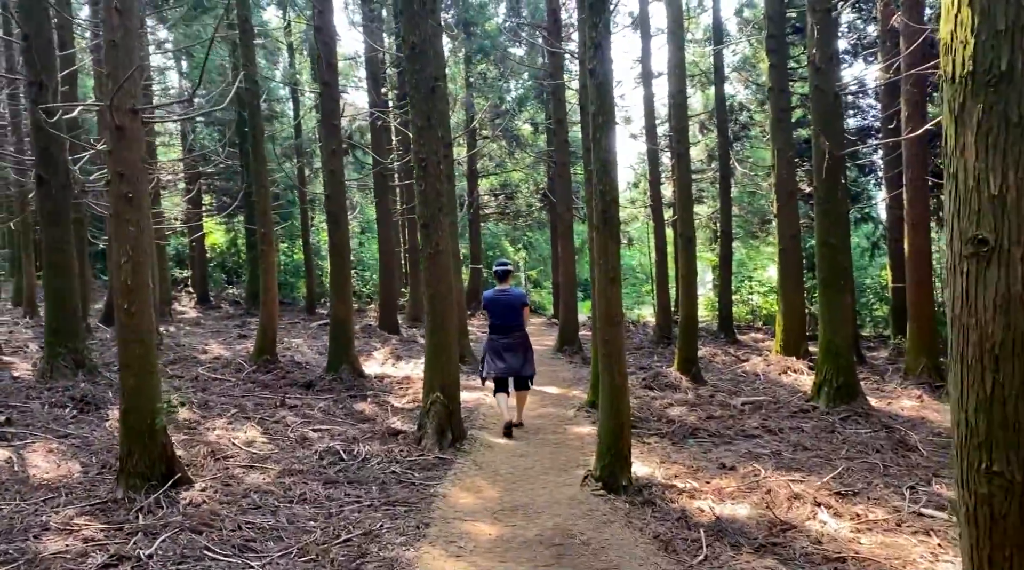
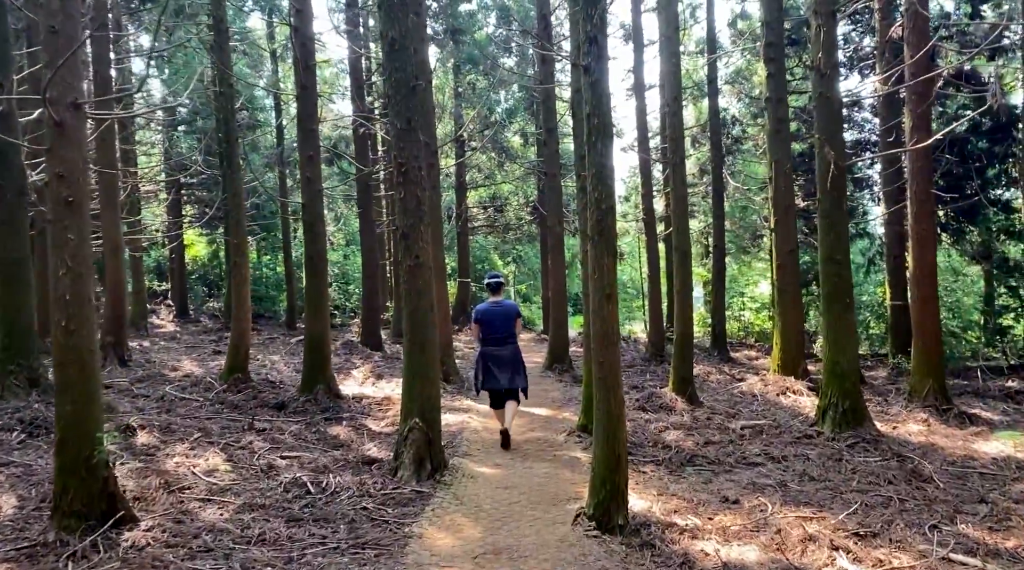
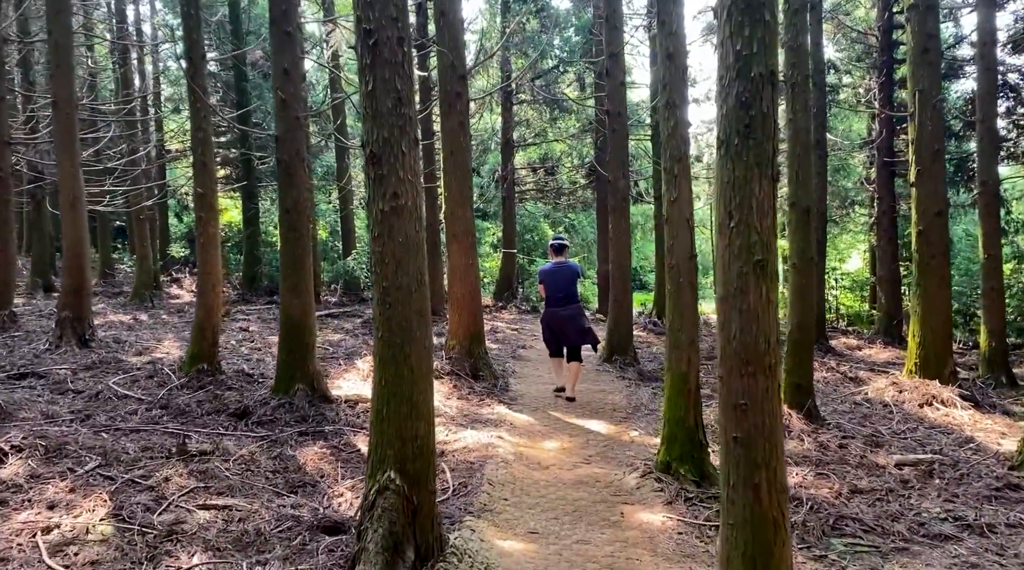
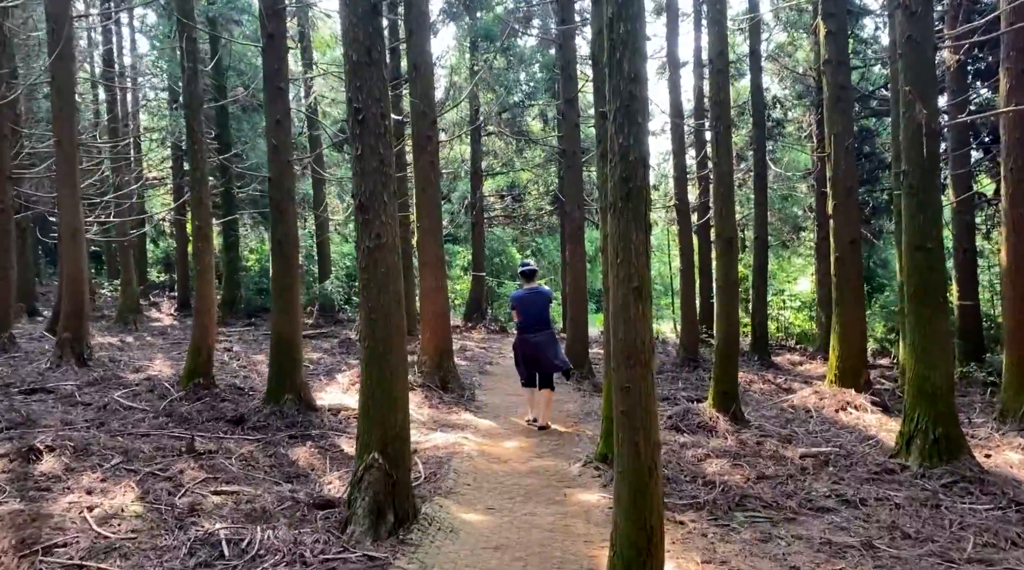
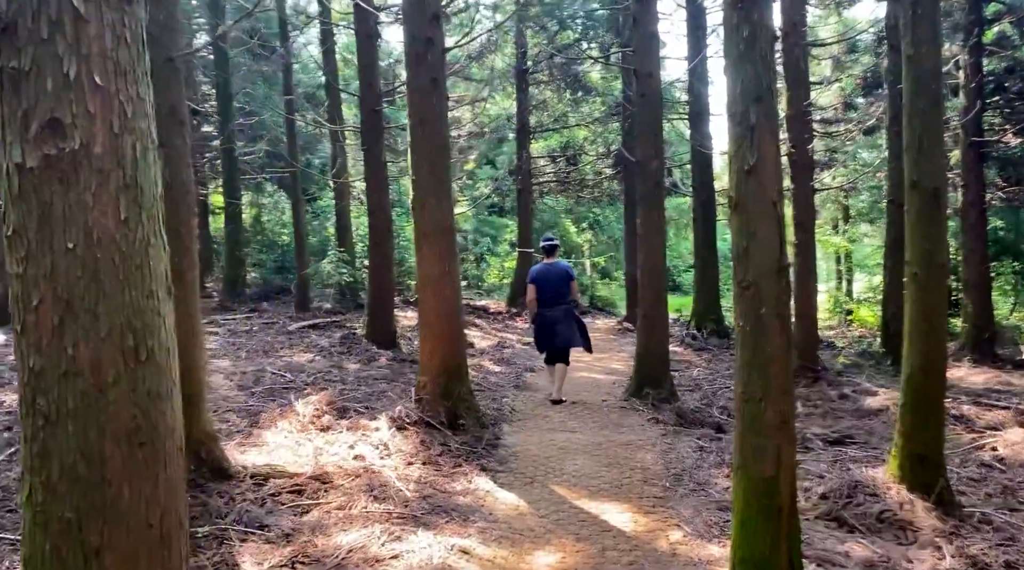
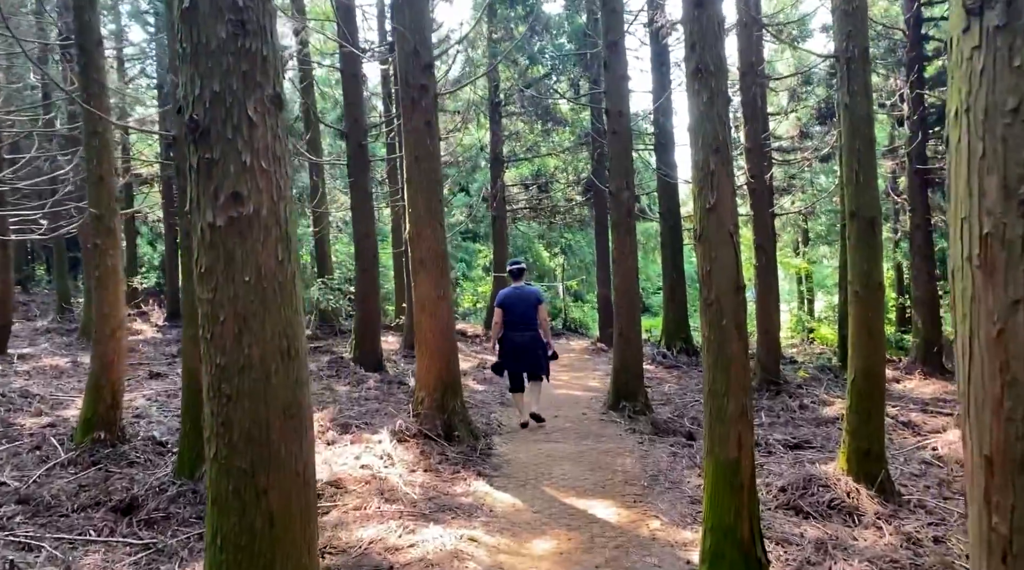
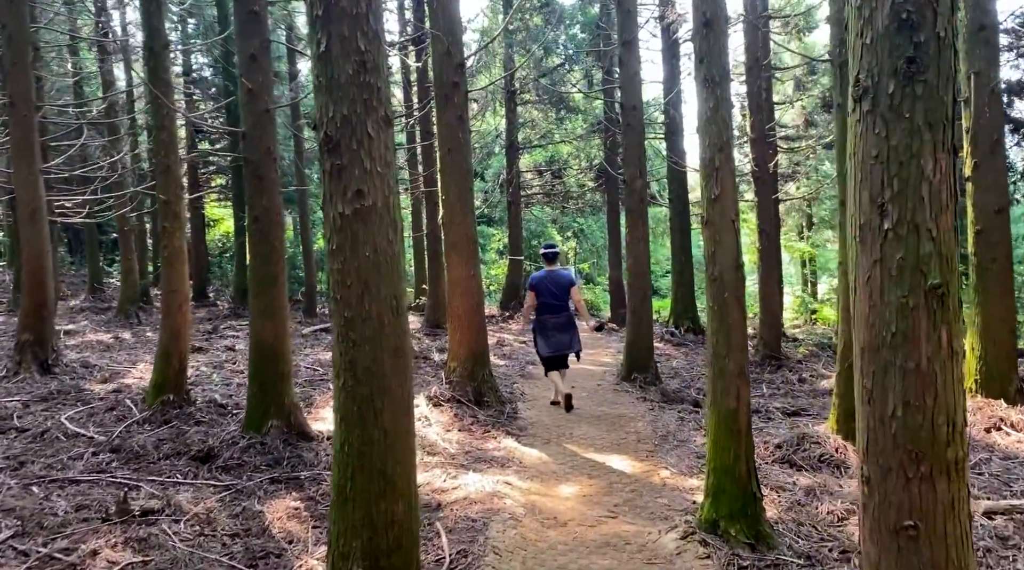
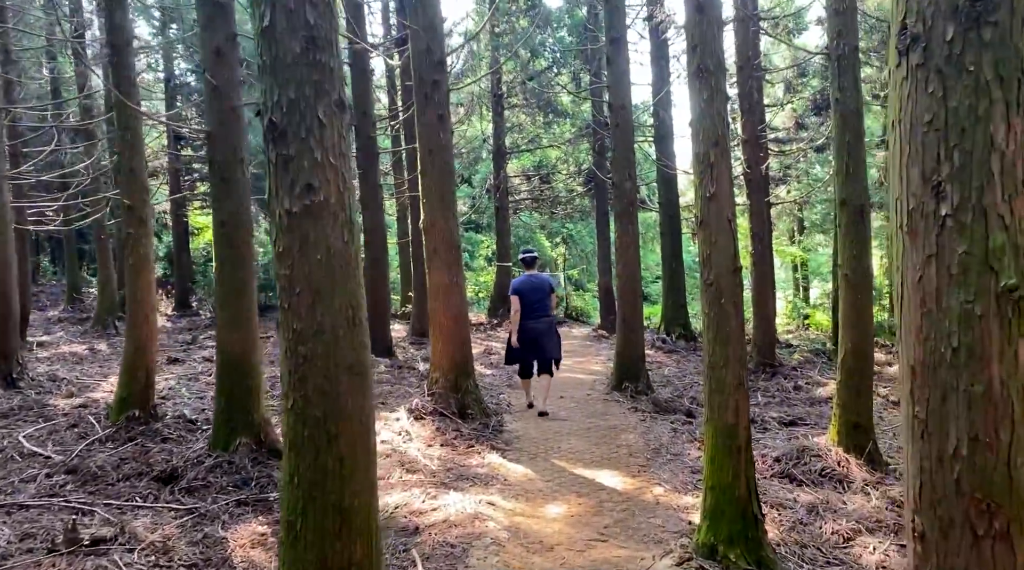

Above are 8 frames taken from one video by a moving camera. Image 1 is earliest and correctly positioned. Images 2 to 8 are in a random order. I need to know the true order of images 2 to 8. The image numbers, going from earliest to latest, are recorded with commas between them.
2, 4, 3, 7, 8, 6, 5
